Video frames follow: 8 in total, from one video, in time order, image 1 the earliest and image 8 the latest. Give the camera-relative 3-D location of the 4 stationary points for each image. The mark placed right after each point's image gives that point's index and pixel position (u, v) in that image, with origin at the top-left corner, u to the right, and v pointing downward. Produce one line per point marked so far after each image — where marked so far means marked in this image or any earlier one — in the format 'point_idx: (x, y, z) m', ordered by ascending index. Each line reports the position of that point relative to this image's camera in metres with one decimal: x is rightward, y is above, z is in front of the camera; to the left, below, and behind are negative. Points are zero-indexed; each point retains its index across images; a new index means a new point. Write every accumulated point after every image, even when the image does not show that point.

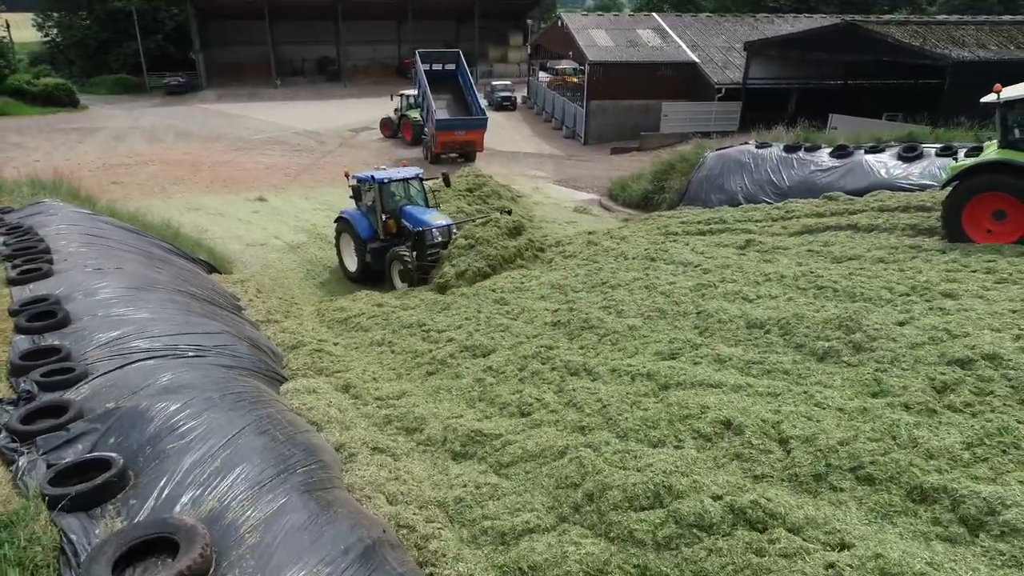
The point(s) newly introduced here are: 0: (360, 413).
0: (-0.9, -0.8, +4.7) m
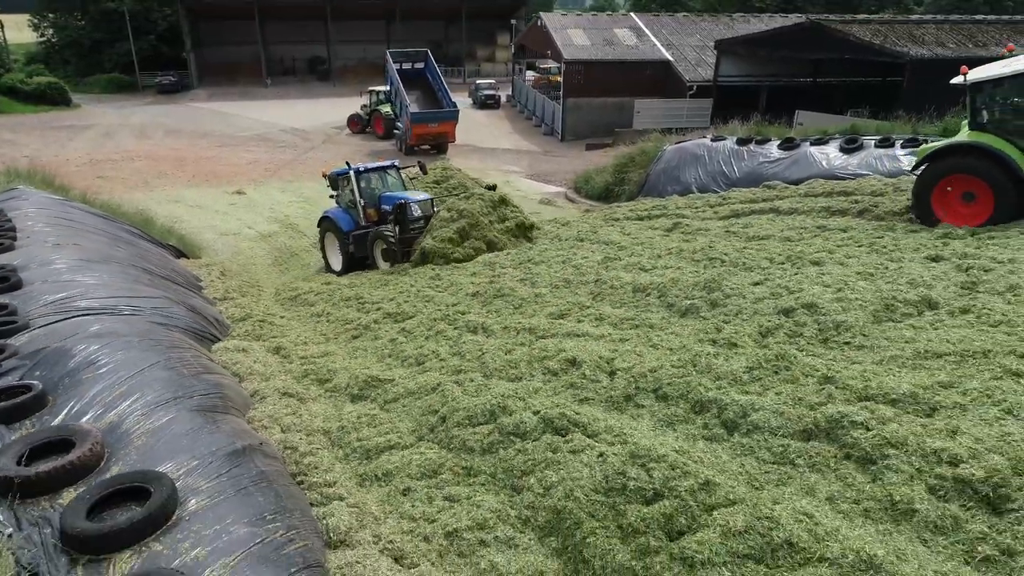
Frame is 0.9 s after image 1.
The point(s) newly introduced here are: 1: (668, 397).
0: (-1.6, -0.6, +5.3) m
1: (+0.7, -0.5, +3.4) m
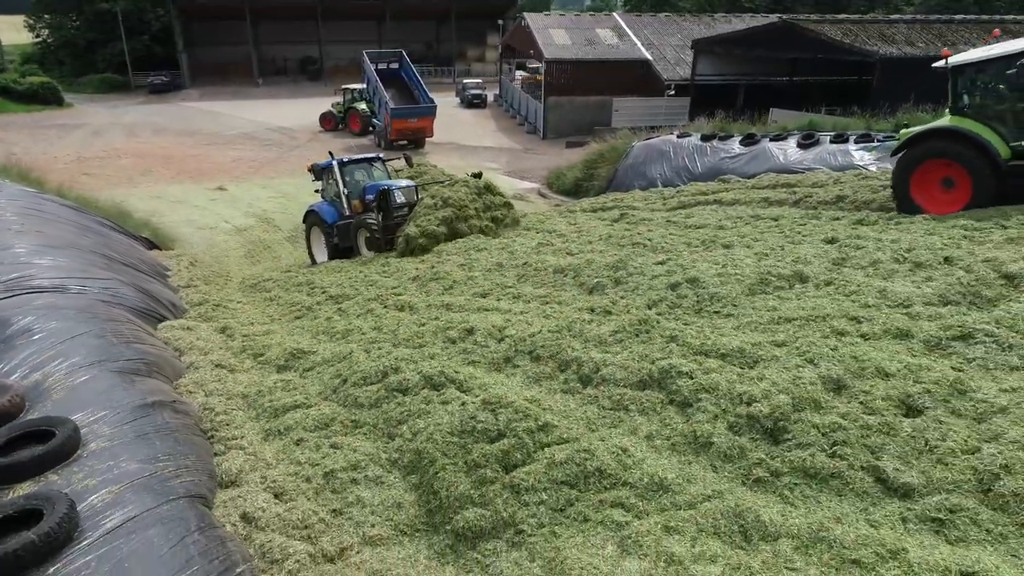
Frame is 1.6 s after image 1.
0: (-2.2, -0.5, +5.6) m
1: (+0.1, -0.4, +3.7) m
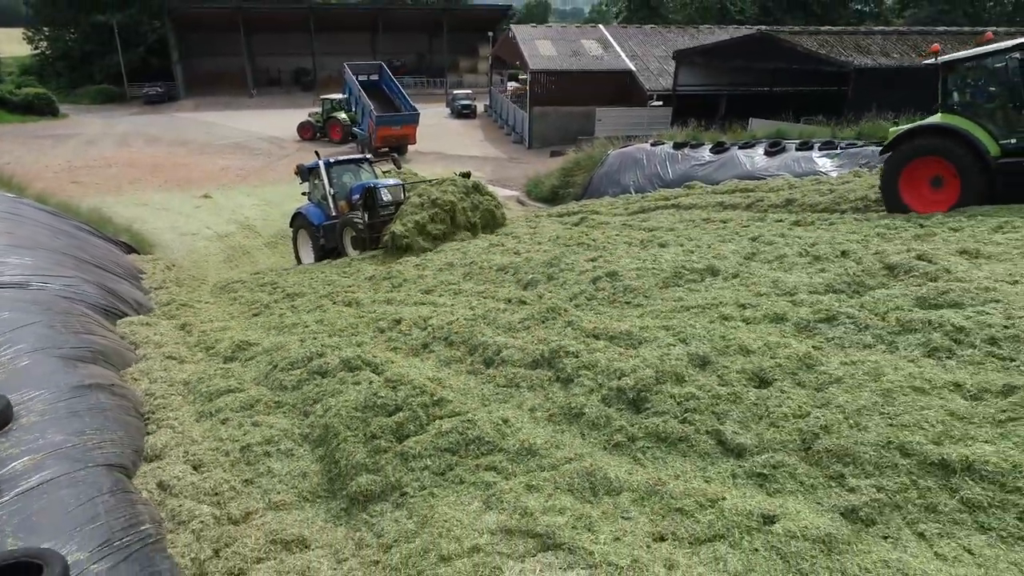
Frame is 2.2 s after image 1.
0: (-2.7, -0.4, +5.9) m
1: (-0.3, -0.3, +4.0) m
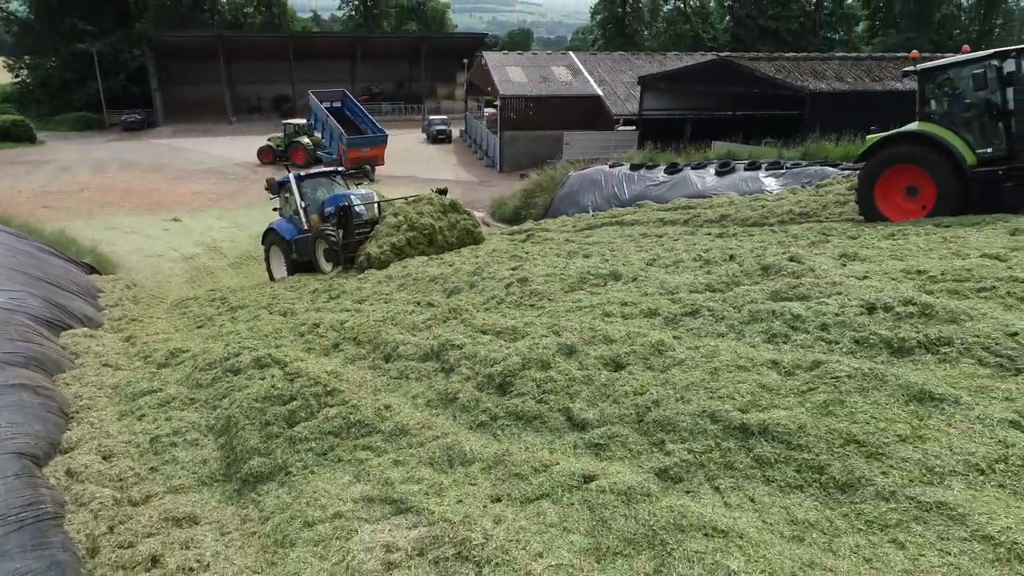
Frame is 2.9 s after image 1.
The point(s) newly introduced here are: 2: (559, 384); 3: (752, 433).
0: (-3.3, -0.5, +6.1) m
1: (-0.9, -0.3, +4.3) m
2: (+0.2, -0.4, +3.1) m
3: (+0.9, -0.5, +2.6) m
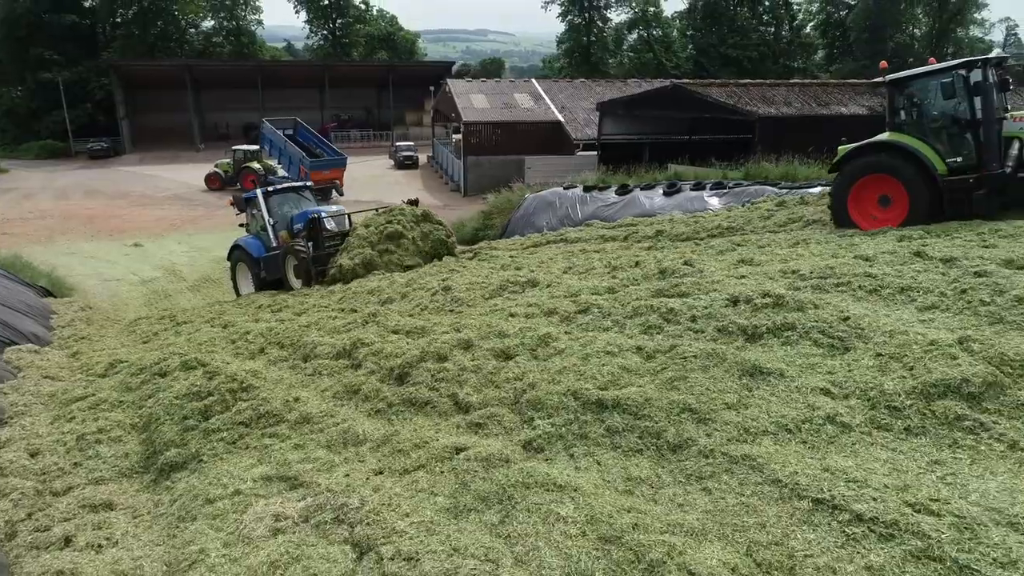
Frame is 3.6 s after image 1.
0: (-3.9, -0.7, +6.3) m
1: (-1.4, -0.4, +4.5) m
2: (-0.3, -0.4, +3.4) m
3: (+0.4, -0.5, +2.9) m
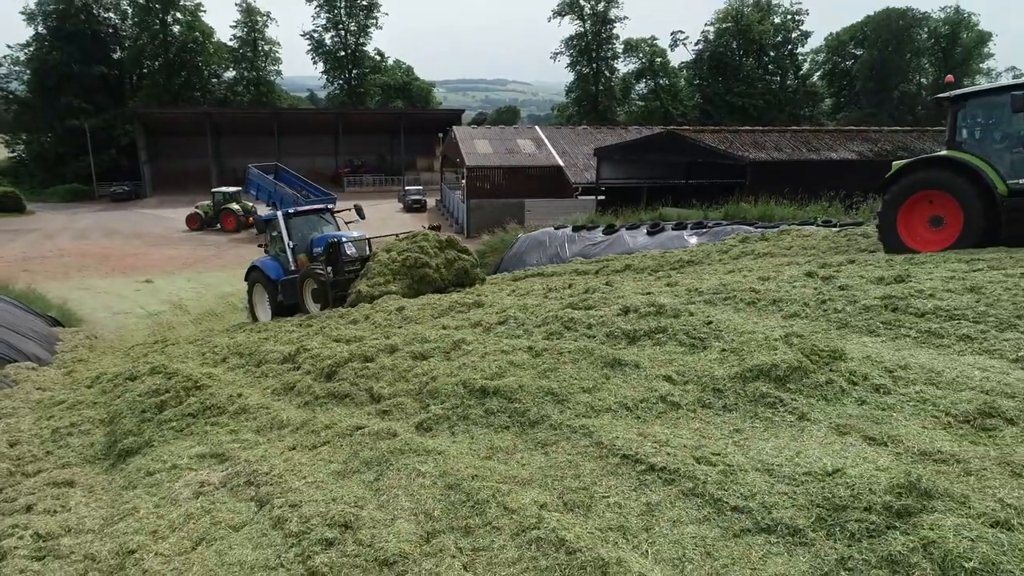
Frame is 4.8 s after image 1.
0: (-4.3, -0.9, +6.8) m
1: (-1.9, -0.5, +5.0) m
2: (-0.8, -0.5, +3.9) m
3: (-0.1, -0.5, +3.3) m
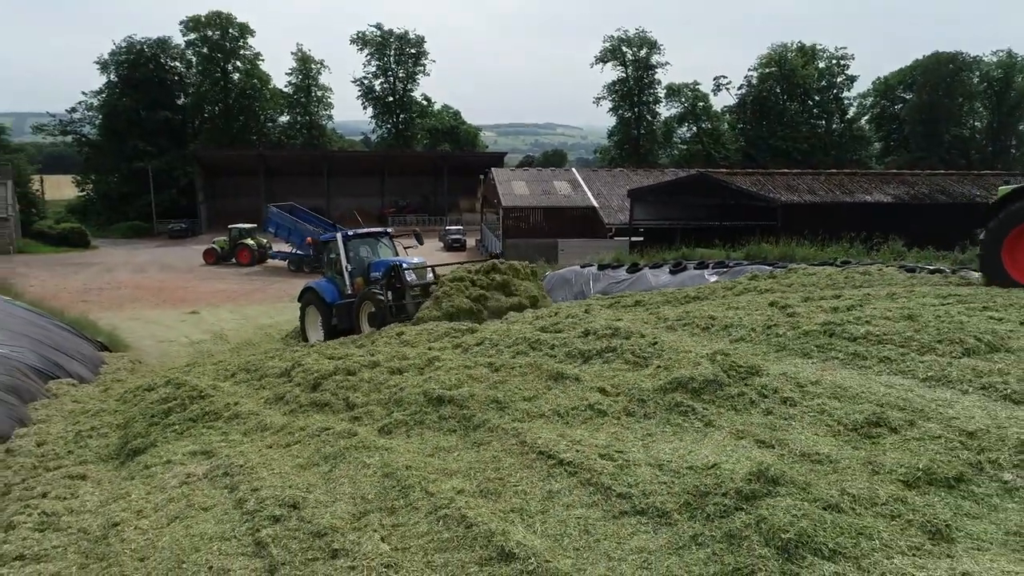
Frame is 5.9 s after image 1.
0: (-4.3, -1.1, +7.4) m
1: (-2.0, -0.6, +5.5) m
2: (-1.0, -0.6, +4.3) m
3: (-0.4, -0.6, +3.7) m
